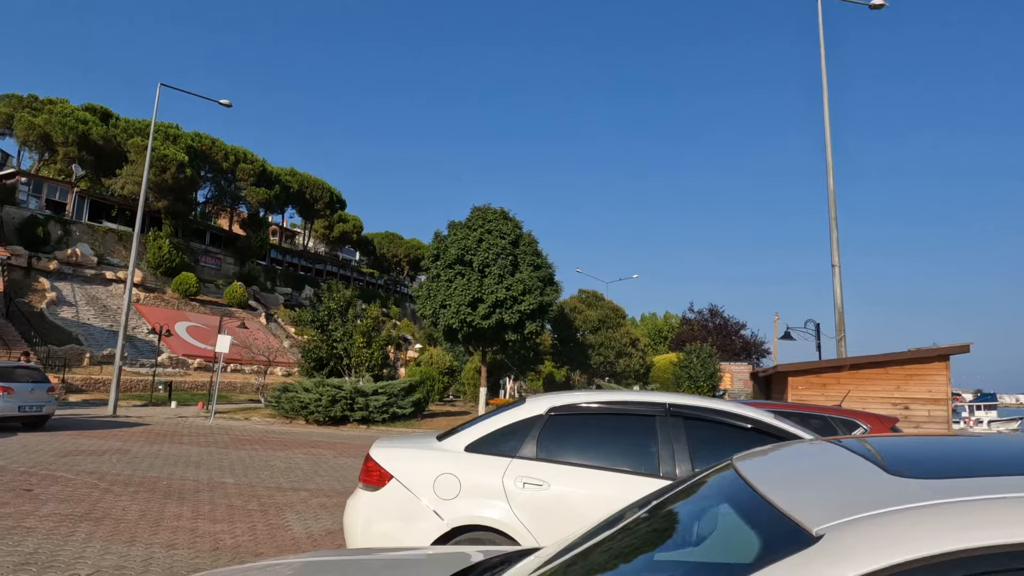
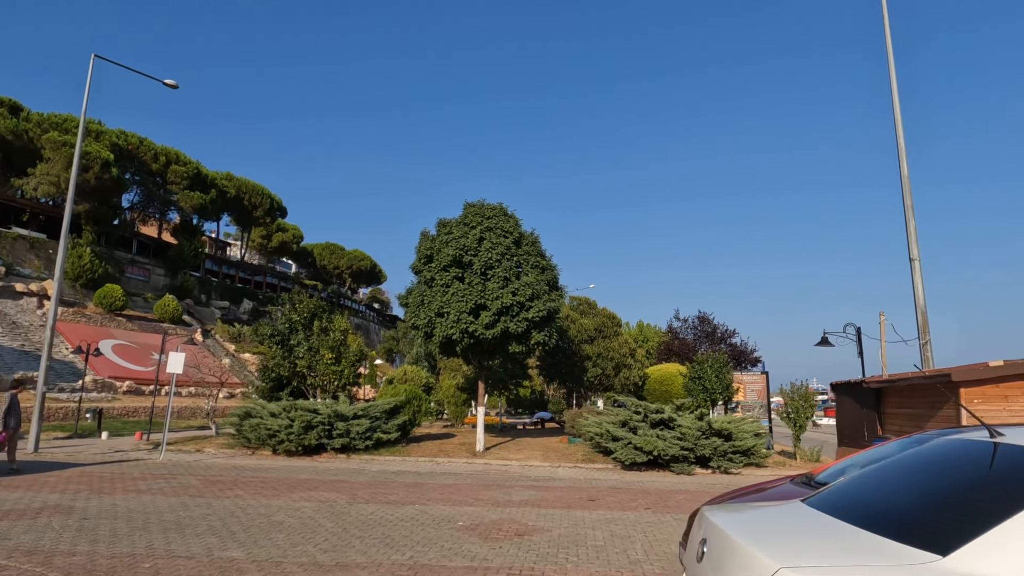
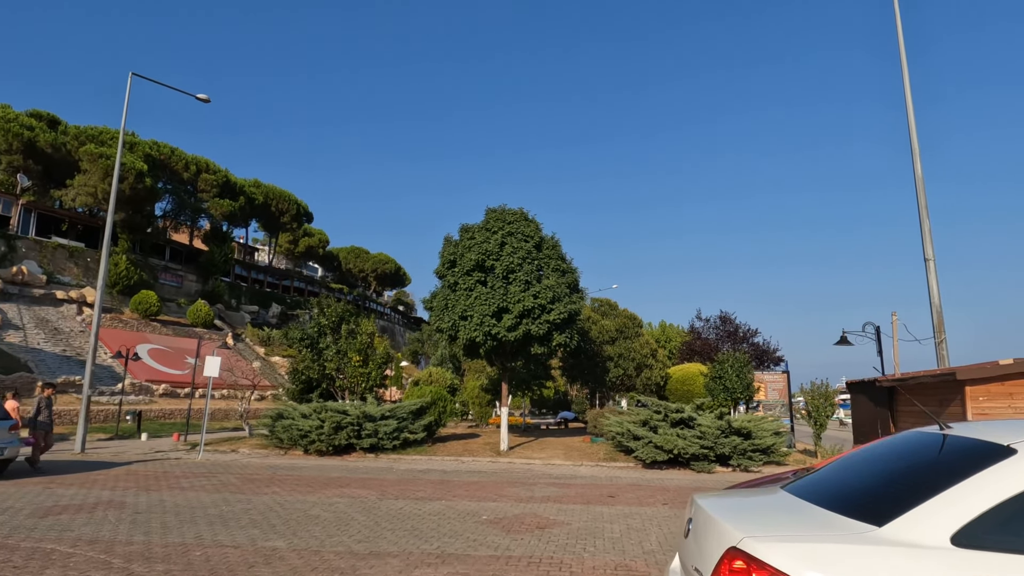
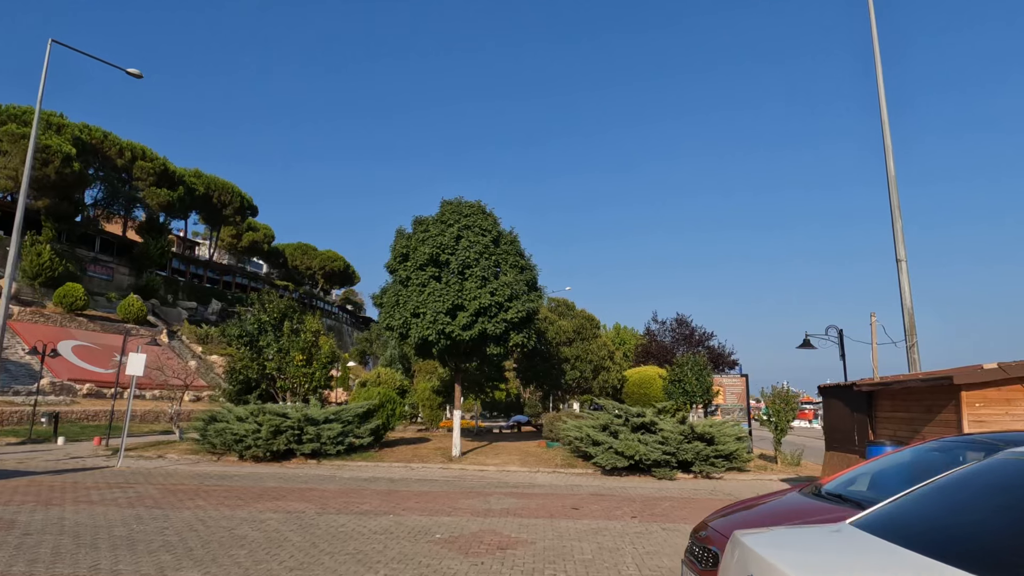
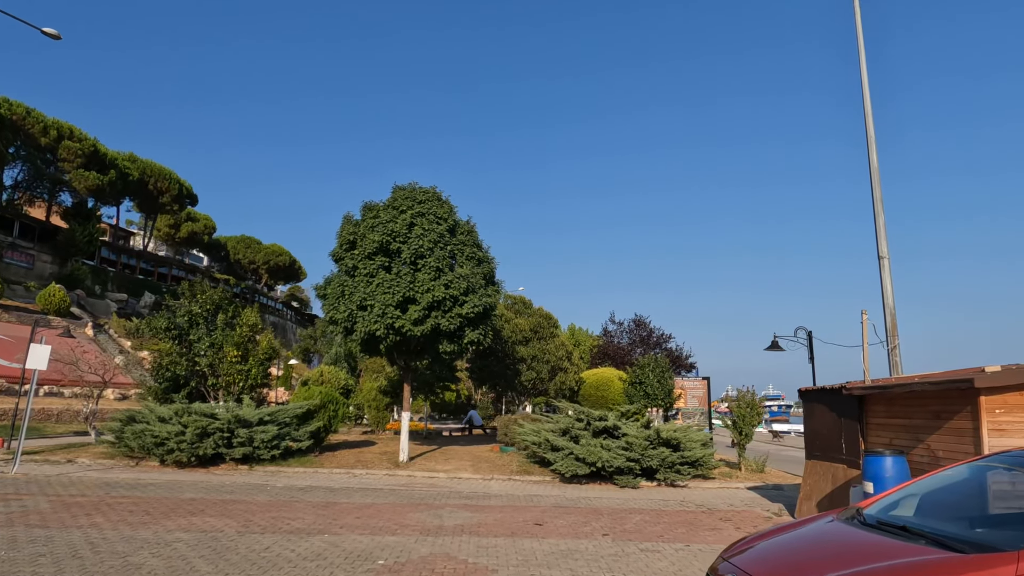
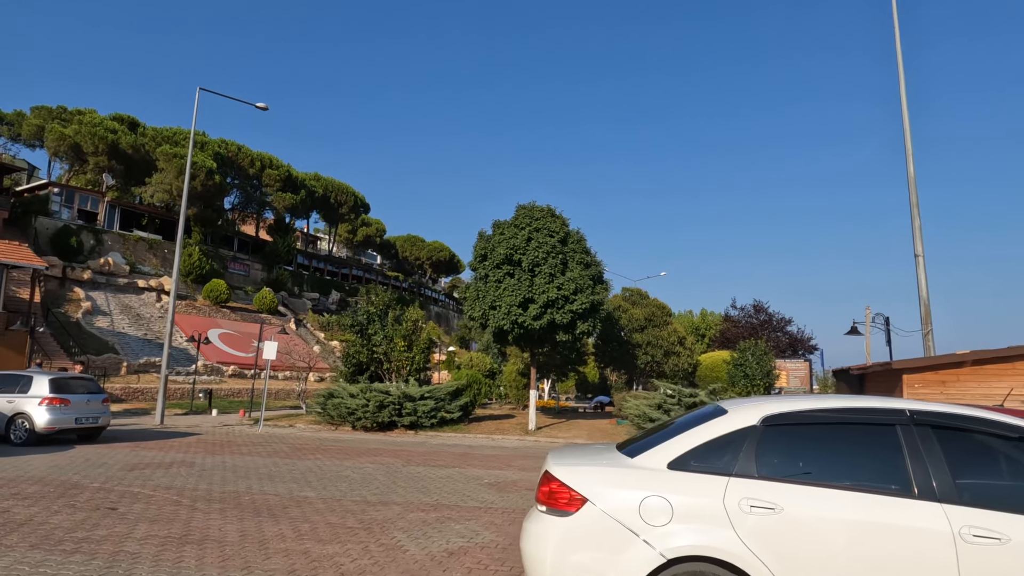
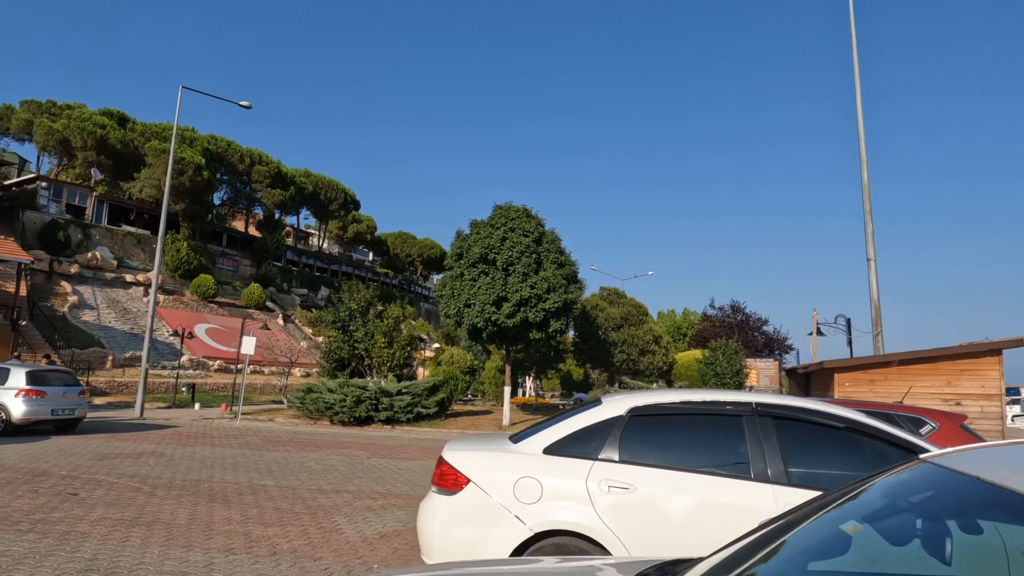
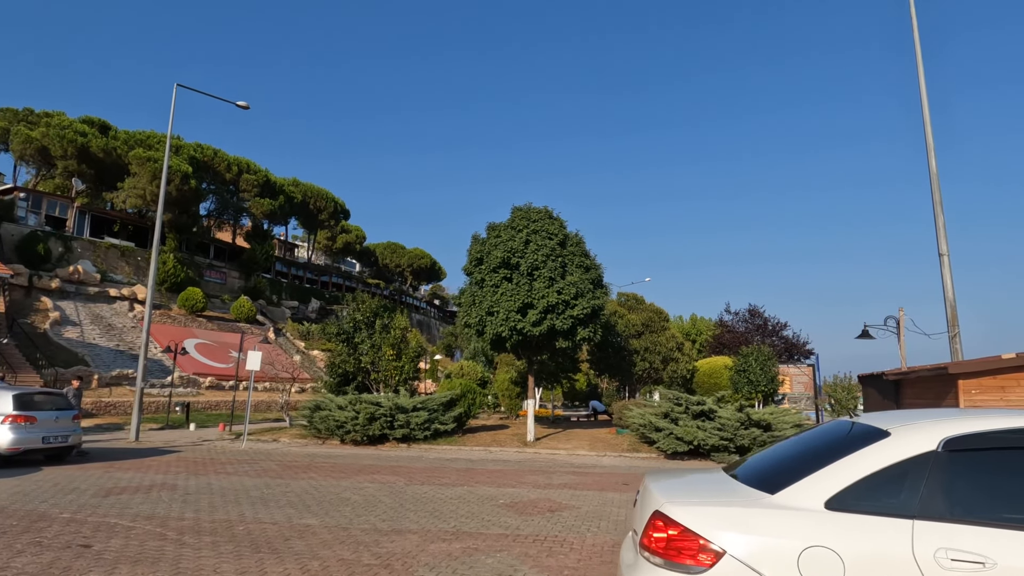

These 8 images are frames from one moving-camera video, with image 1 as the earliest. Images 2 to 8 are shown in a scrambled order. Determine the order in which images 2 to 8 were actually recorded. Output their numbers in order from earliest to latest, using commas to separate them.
7, 6, 8, 3, 2, 4, 5
